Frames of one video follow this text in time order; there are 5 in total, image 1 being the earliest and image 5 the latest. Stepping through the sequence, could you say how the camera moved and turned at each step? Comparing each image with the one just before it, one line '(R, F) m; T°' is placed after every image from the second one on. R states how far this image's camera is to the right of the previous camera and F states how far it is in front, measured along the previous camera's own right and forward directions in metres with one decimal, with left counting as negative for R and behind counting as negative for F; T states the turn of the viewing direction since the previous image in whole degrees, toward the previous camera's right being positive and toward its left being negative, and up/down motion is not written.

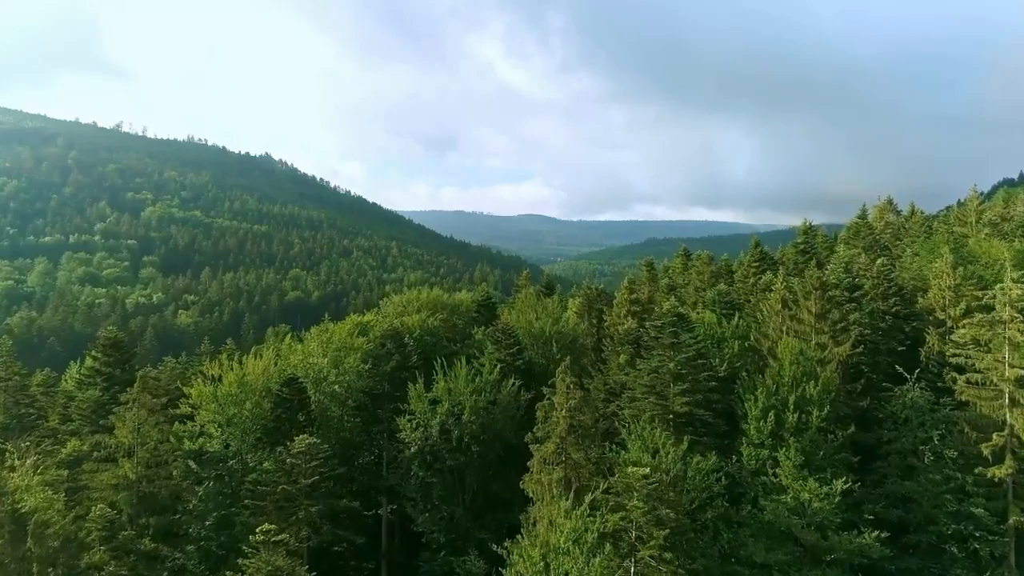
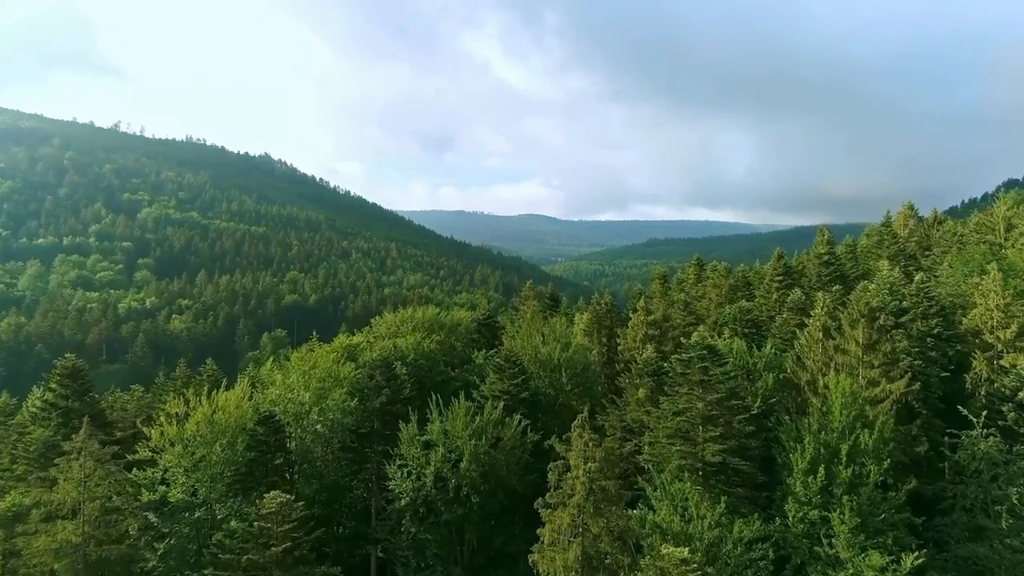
(-0.3, +4.8) m; 0°
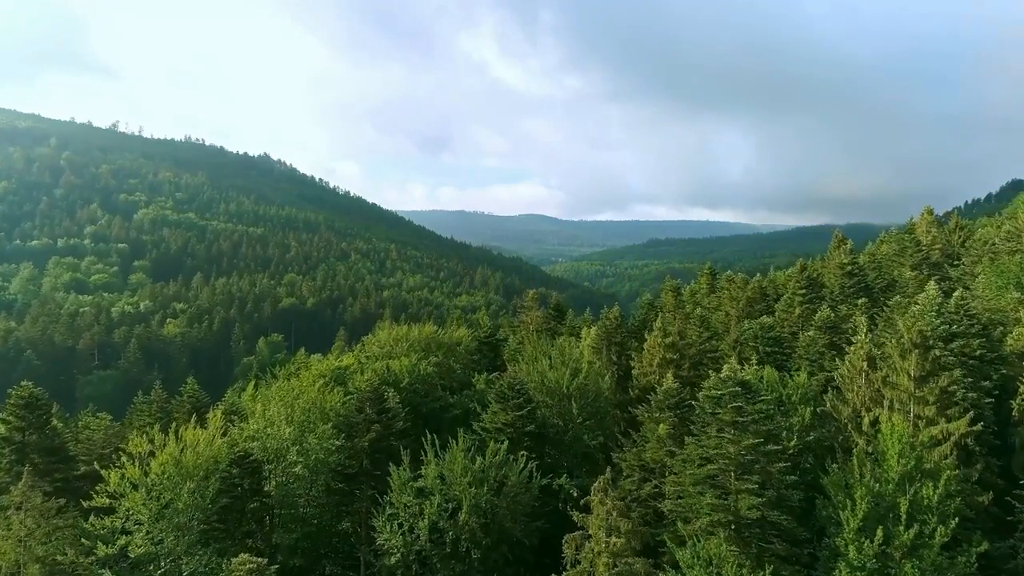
(-0.3, +4.0) m; 0°
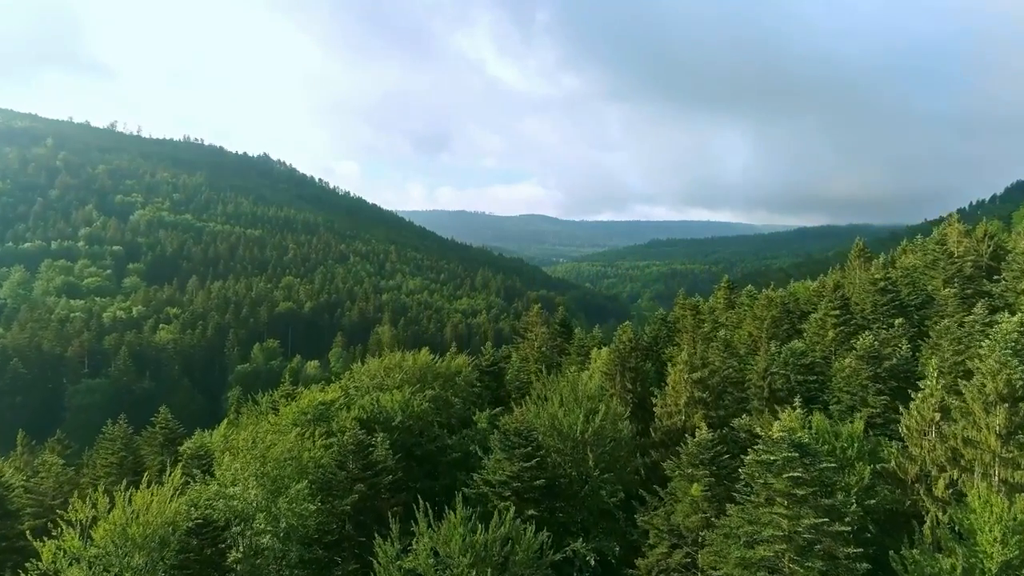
(-0.3, +4.9) m; 0°
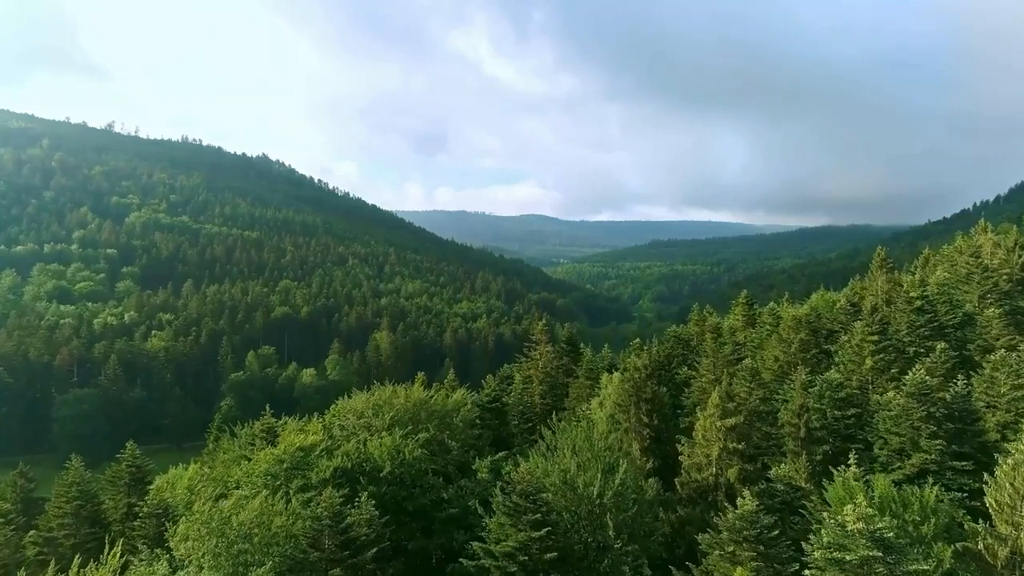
(-0.3, +4.8) m; 0°
